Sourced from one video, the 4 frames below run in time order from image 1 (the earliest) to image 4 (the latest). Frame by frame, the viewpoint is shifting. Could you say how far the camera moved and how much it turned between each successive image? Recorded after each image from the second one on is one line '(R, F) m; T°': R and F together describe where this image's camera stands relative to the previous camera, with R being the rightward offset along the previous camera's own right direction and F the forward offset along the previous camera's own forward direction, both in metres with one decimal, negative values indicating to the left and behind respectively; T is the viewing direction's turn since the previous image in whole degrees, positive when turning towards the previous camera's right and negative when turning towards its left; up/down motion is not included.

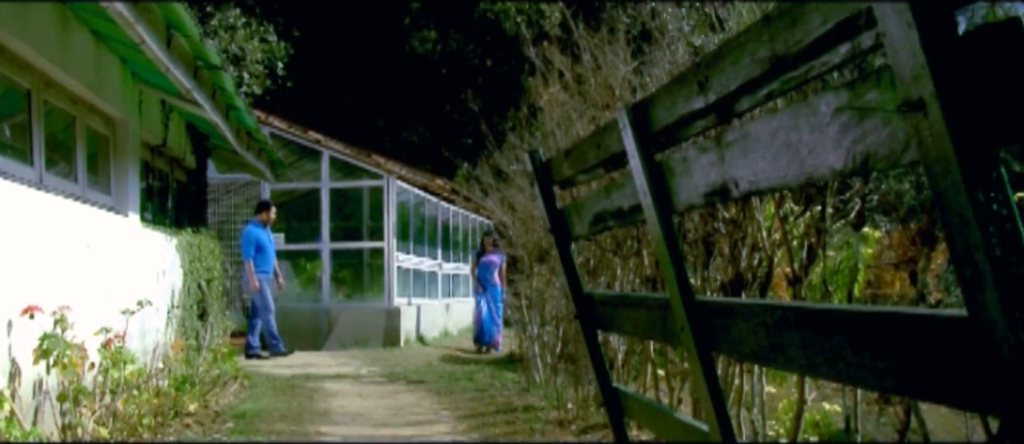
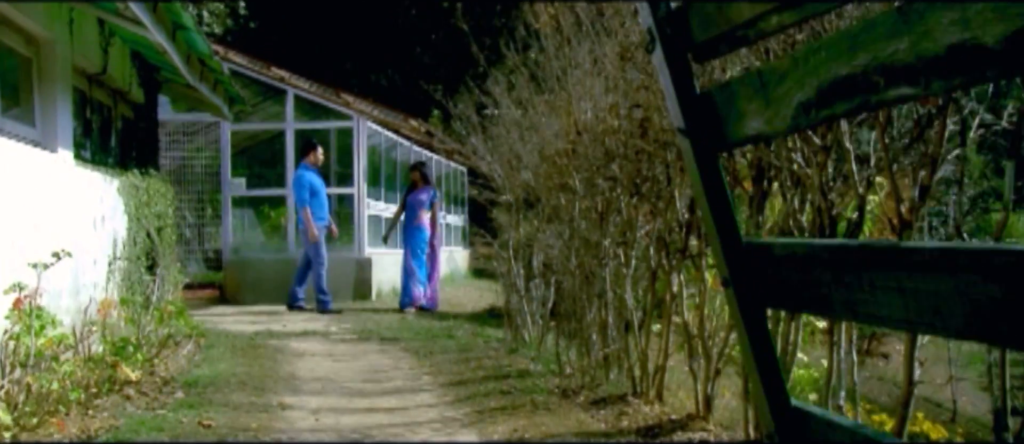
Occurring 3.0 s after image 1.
(-0.2, +1.4) m; +1°
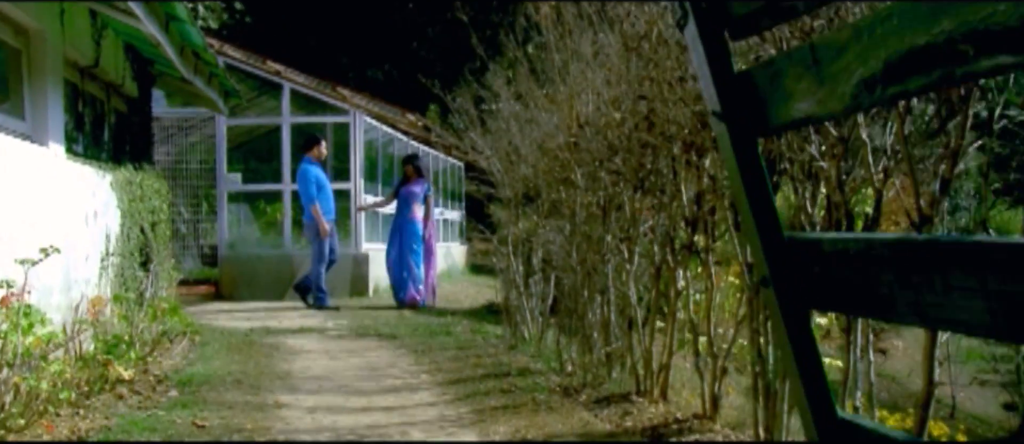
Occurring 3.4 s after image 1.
(0.0, +0.2) m; 0°
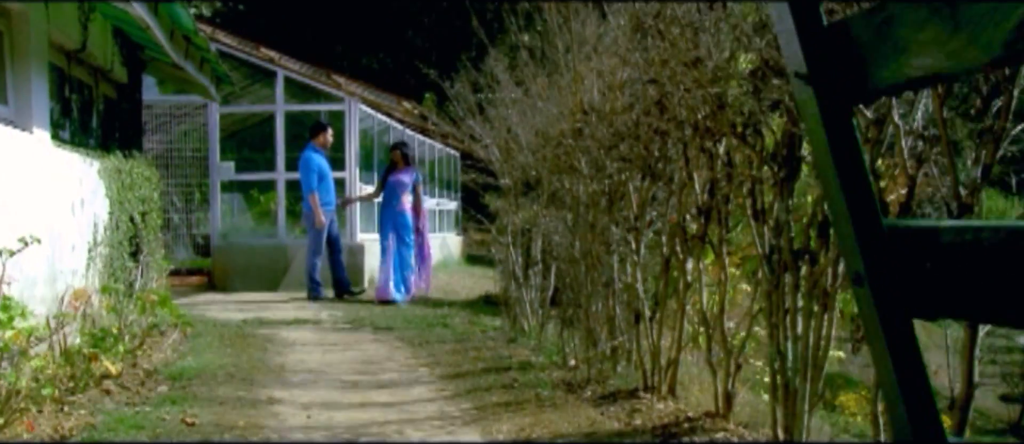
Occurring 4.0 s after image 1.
(0.0, +0.3) m; 0°
